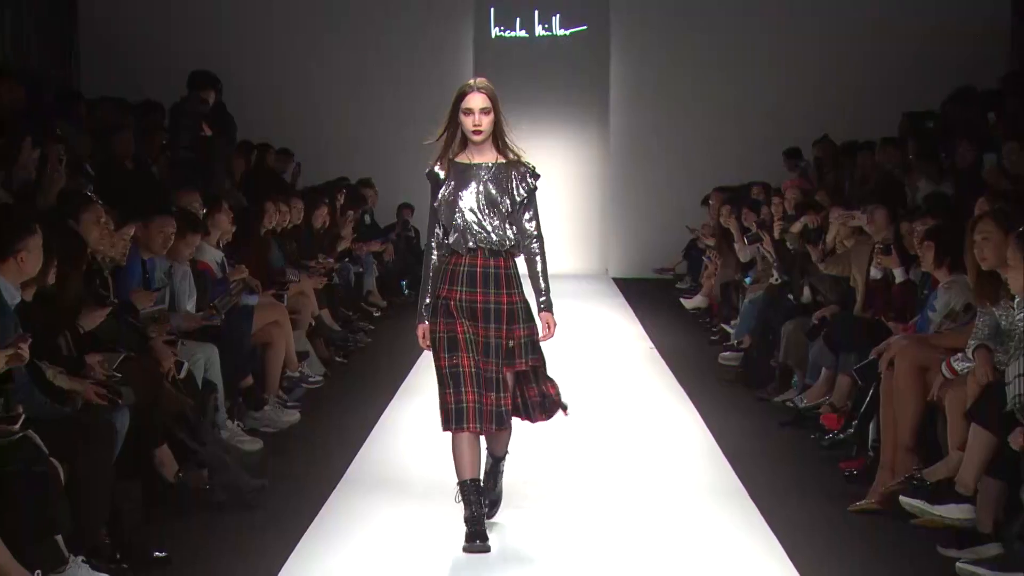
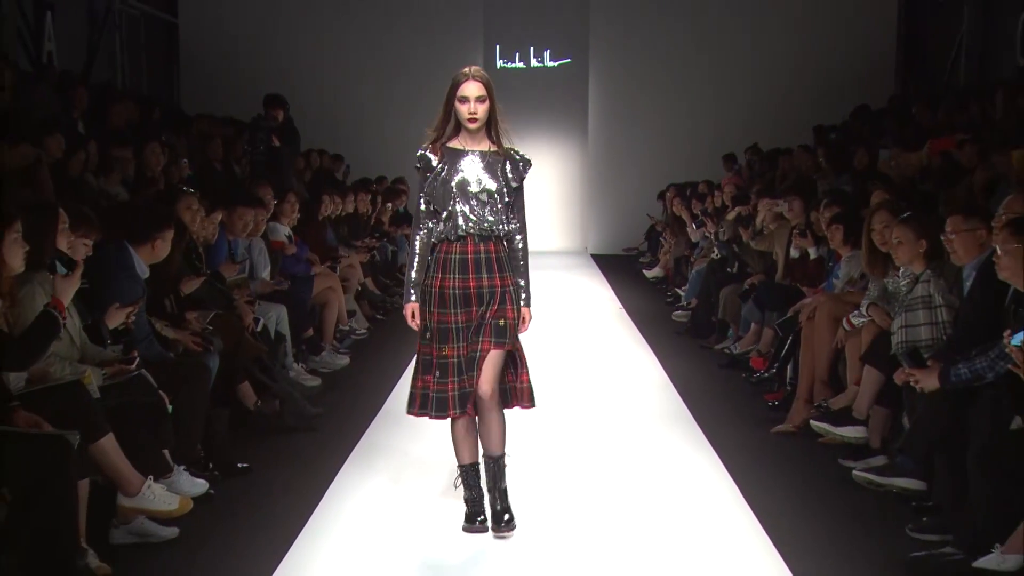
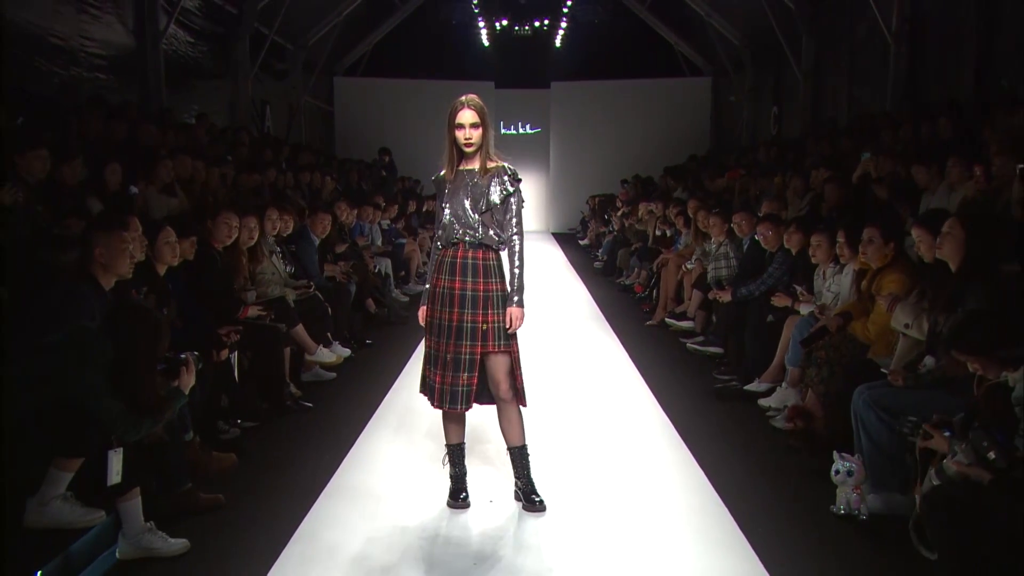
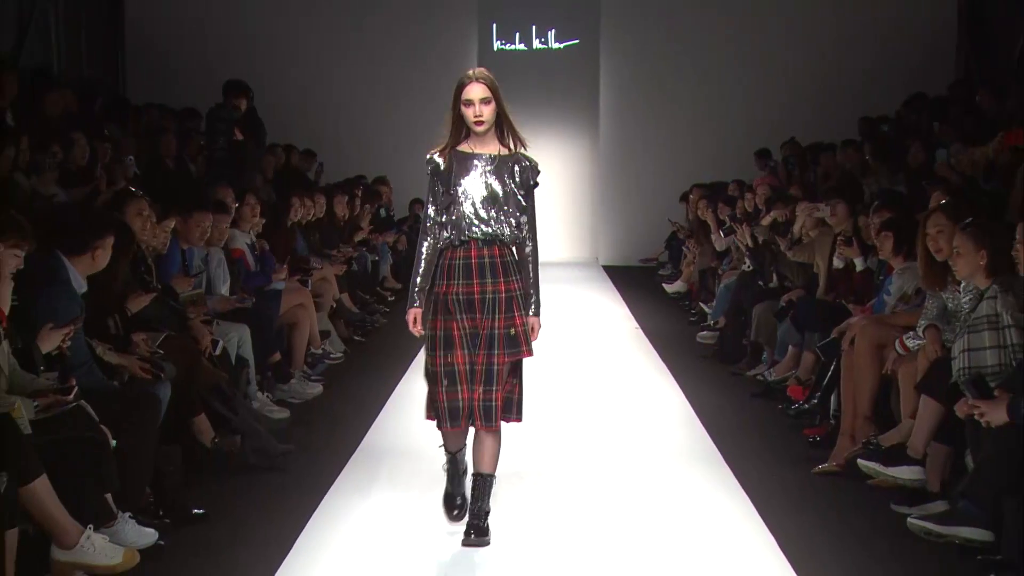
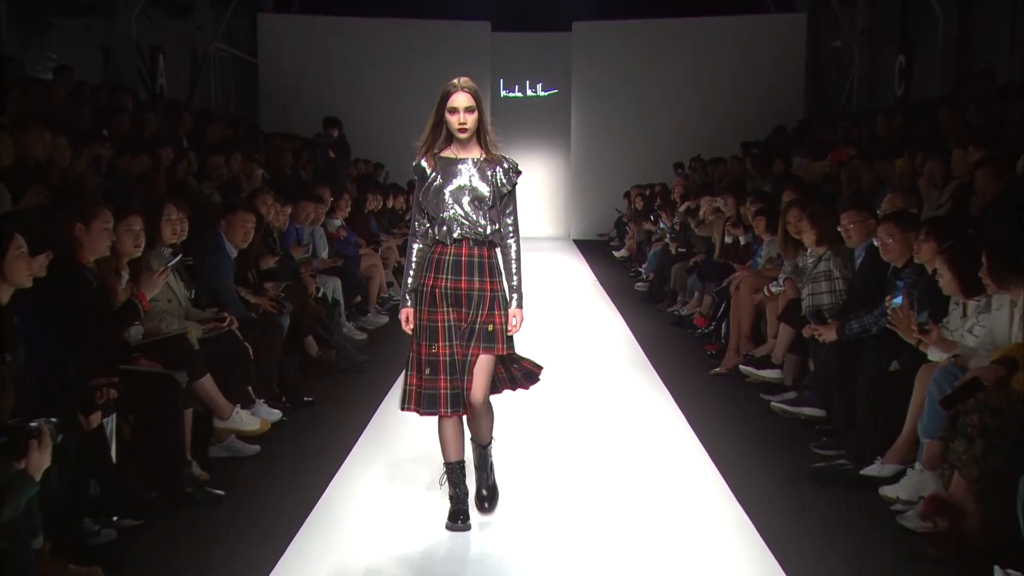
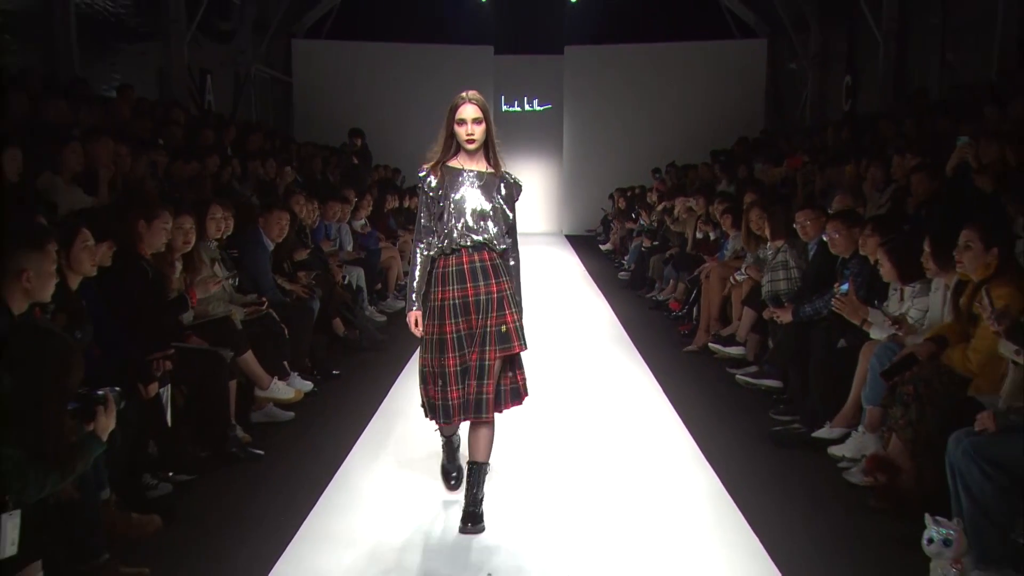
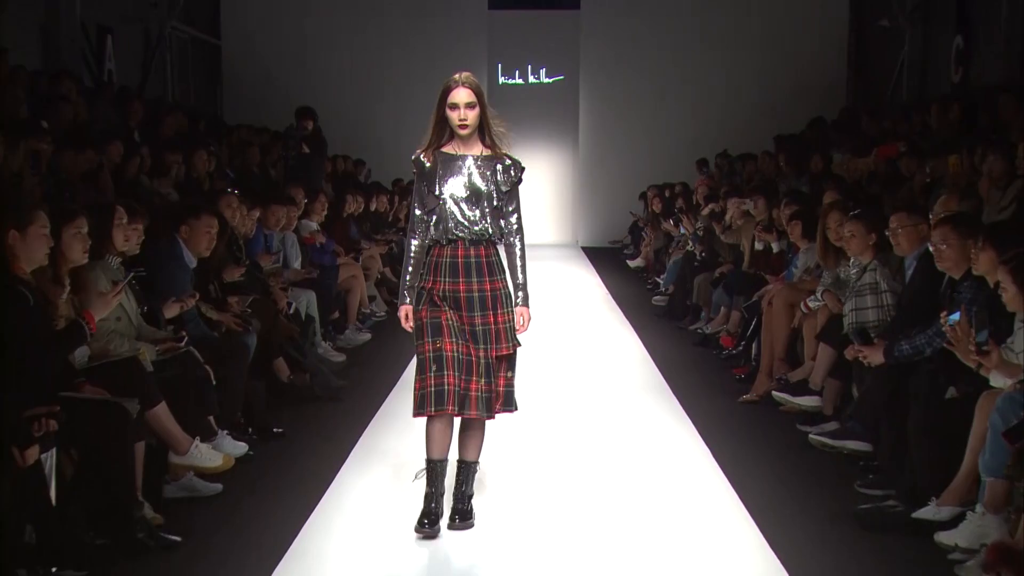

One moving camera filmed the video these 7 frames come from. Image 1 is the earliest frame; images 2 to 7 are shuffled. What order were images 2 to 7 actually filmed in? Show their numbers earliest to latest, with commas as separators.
4, 2, 7, 5, 6, 3
